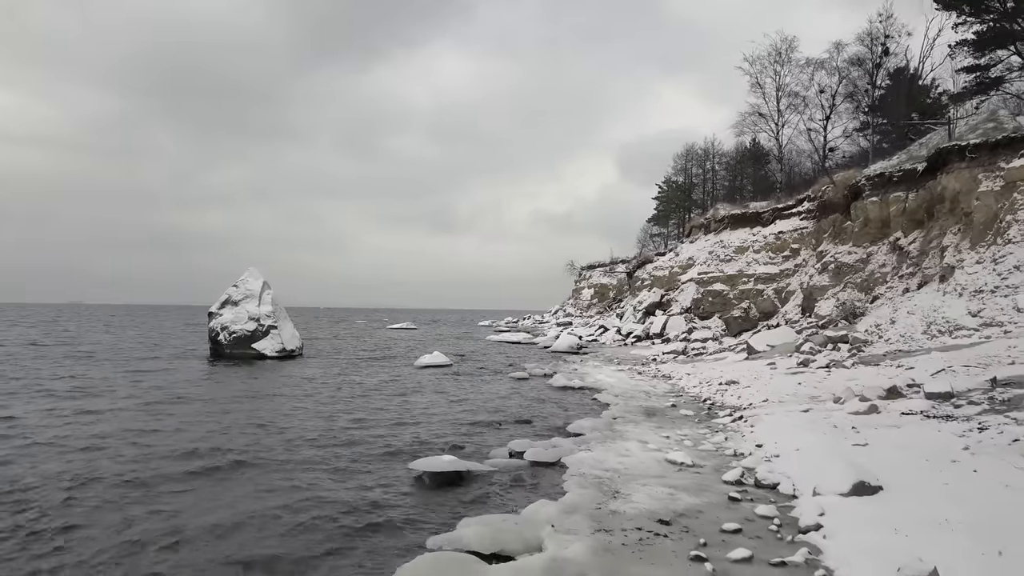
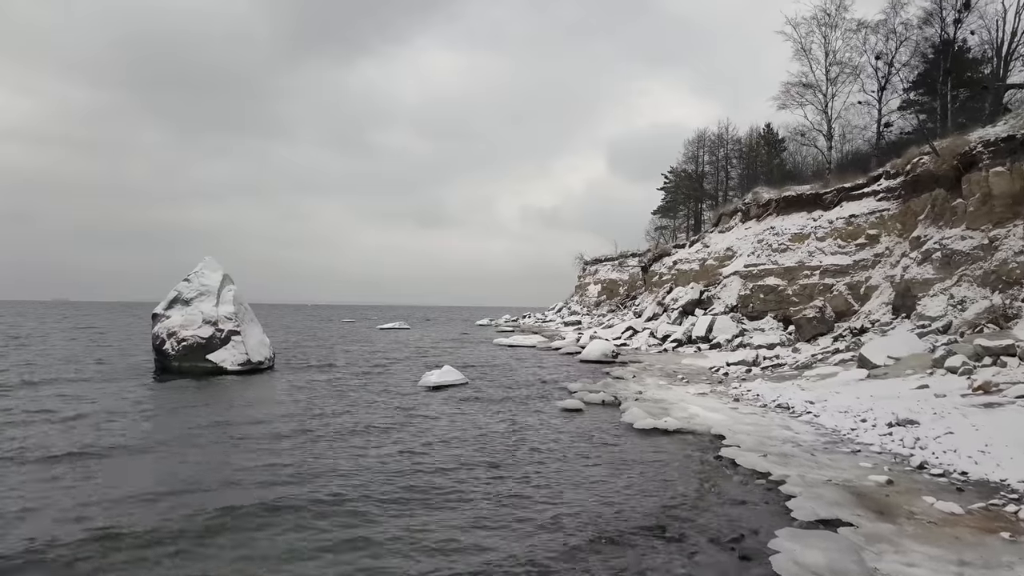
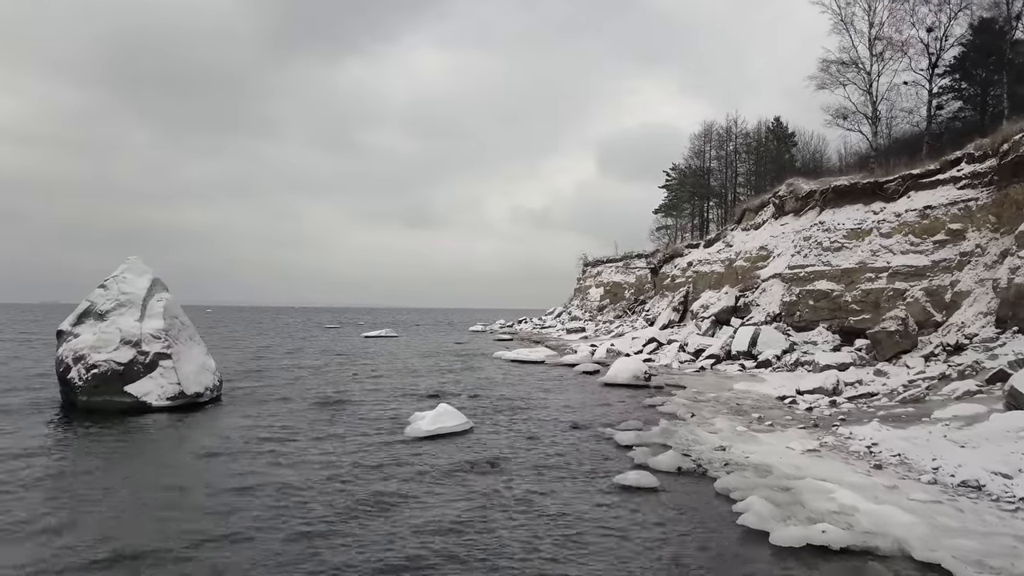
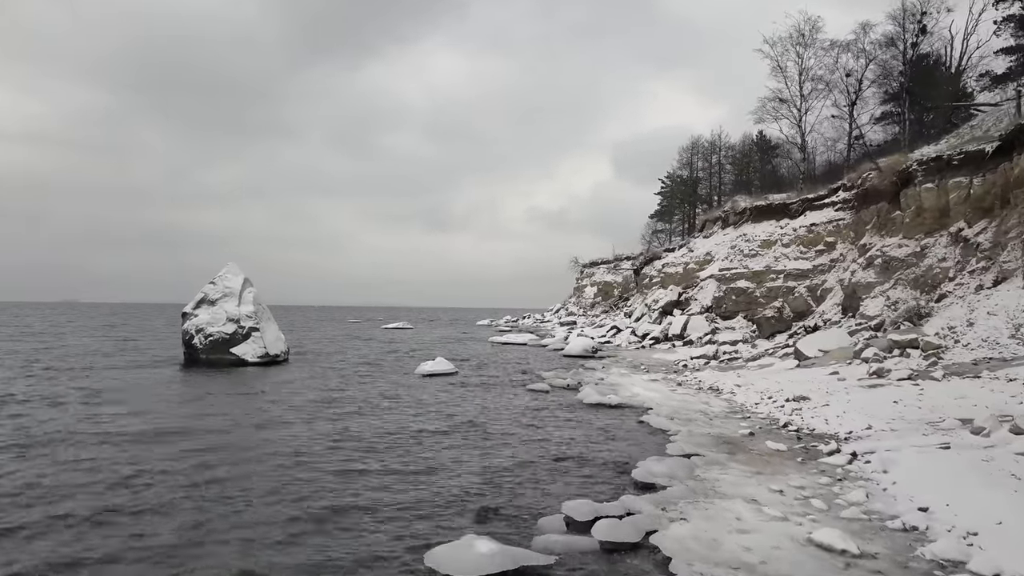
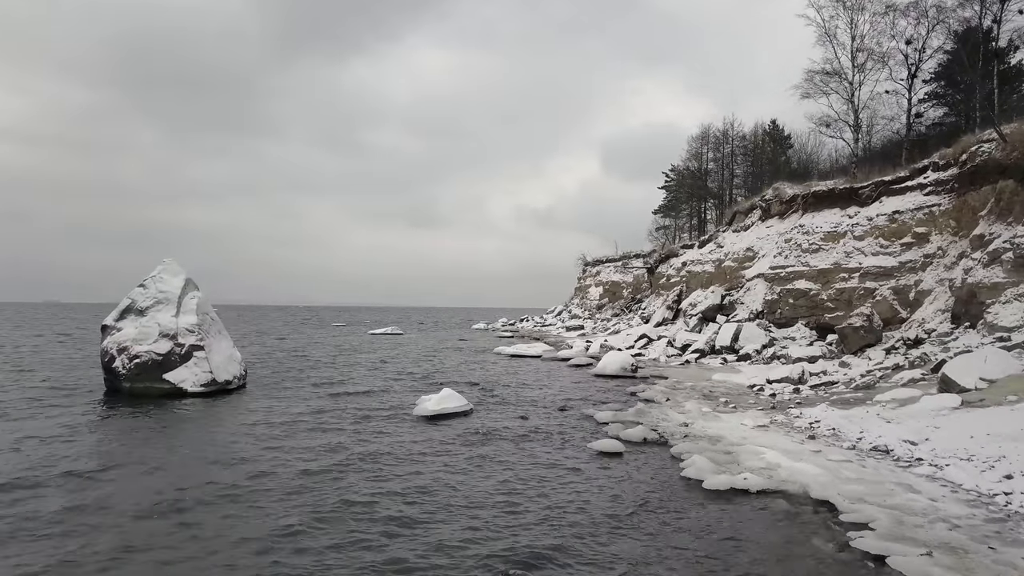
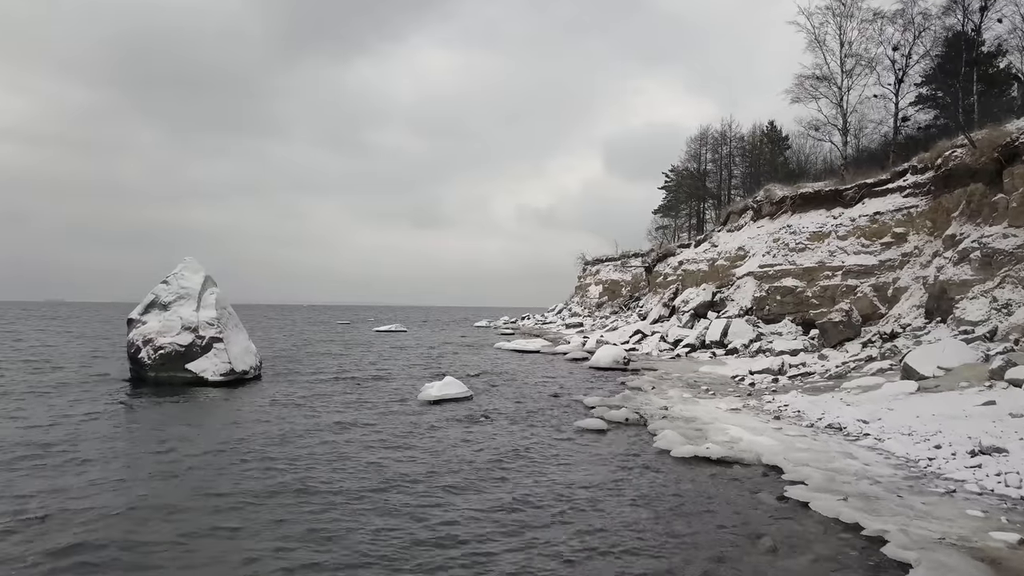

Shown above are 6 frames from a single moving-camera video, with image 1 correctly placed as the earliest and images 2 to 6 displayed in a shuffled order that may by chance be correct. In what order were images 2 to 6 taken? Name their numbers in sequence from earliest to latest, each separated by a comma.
4, 2, 6, 5, 3
